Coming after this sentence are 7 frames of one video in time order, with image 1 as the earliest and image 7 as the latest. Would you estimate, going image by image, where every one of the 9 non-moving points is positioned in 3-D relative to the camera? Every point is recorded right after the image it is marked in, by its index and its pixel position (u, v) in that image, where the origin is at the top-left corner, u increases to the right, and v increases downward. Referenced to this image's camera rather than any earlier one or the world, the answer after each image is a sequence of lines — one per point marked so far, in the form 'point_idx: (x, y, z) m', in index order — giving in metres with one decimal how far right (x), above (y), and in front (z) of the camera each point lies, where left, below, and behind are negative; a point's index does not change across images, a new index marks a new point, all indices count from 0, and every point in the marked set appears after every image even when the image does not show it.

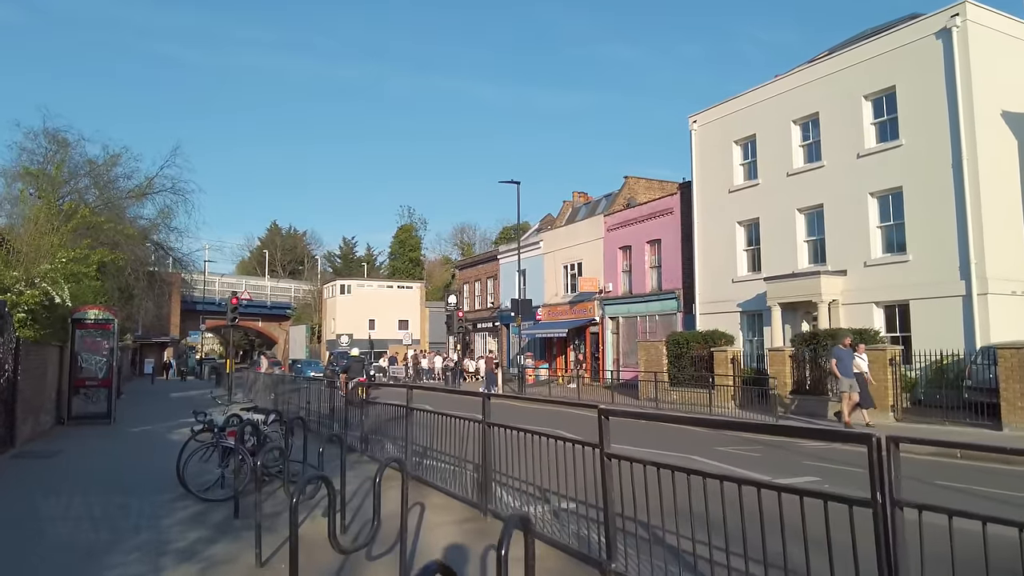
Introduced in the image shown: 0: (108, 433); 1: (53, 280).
0: (-8.1, -2.9, +15.6) m
1: (-7.9, +0.2, +13.3) m
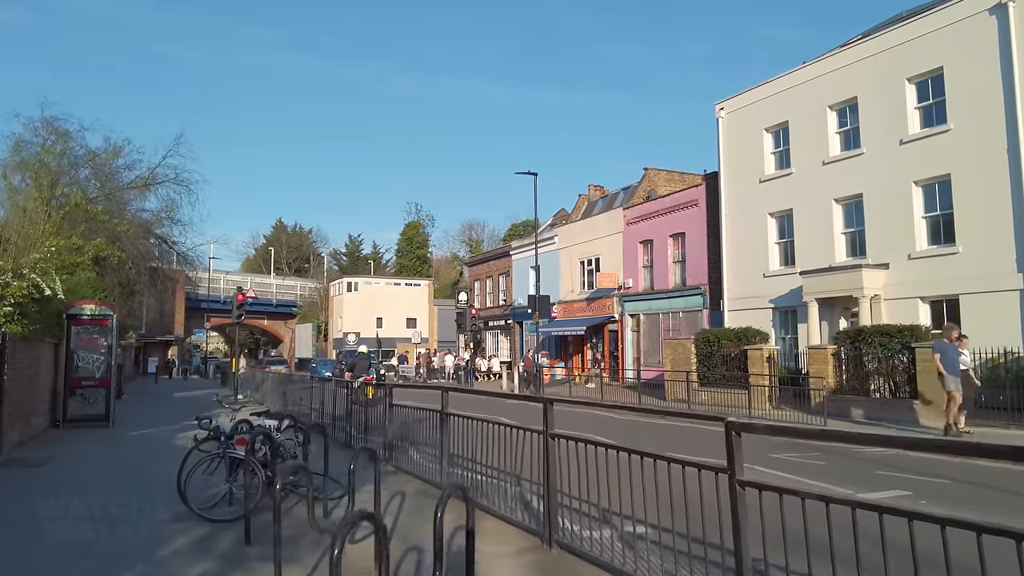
0: (-7.6, -2.8, +14.5) m
1: (-7.4, +0.3, +12.2) m
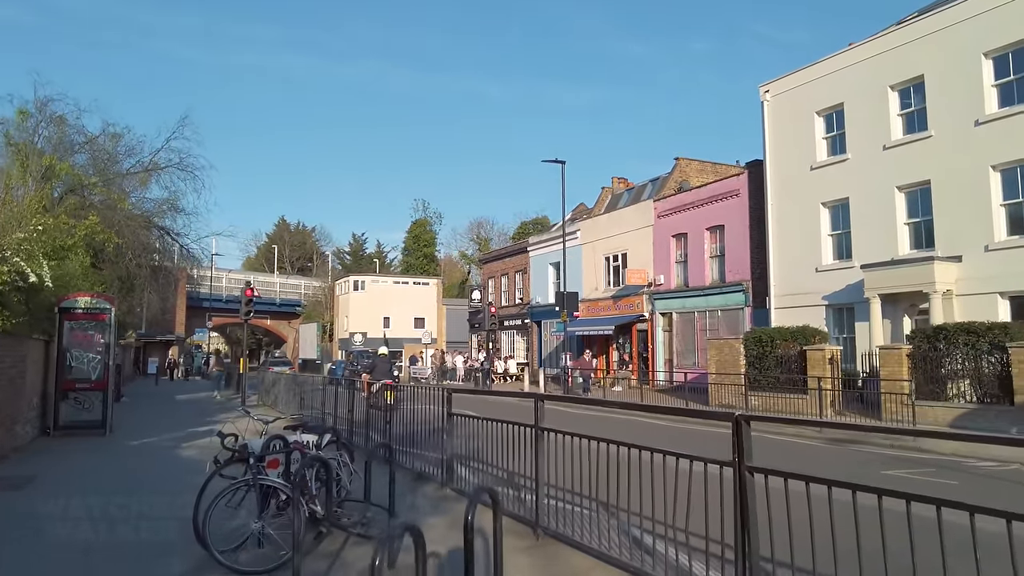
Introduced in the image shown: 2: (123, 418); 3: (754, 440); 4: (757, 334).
0: (-6.7, -2.6, +12.8) m
1: (-6.5, +0.5, +10.5) m
2: (-9.3, -3.1, +18.7) m
3: (+4.6, -2.9, +14.8) m
4: (+6.3, -1.2, +20.0) m
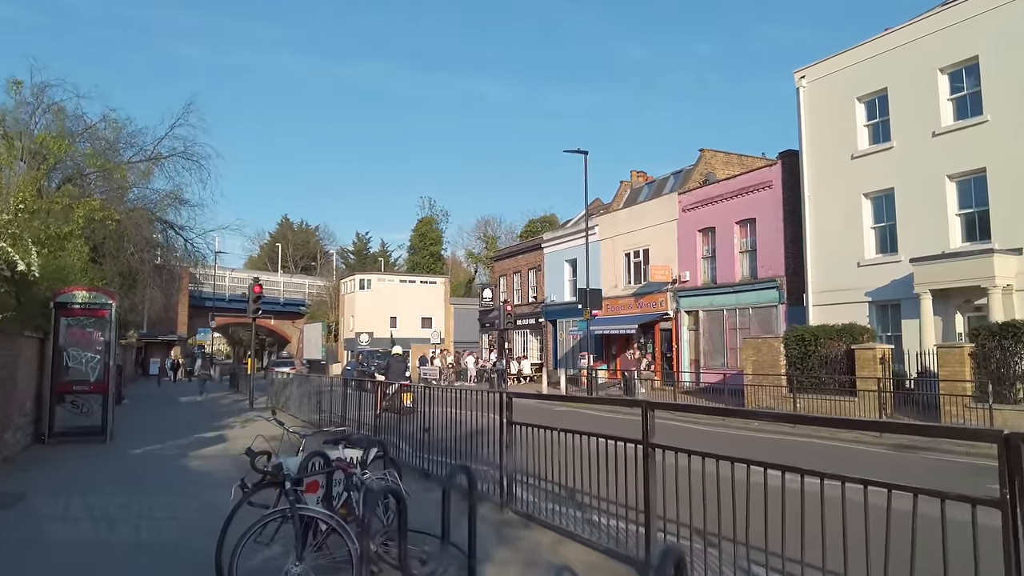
0: (-6.1, -2.5, +11.6) m
1: (-5.9, +0.6, +9.4) m
2: (-8.7, -3.0, +17.6) m
3: (+5.2, -2.8, +13.6) m
4: (+6.9, -1.0, +18.8) m
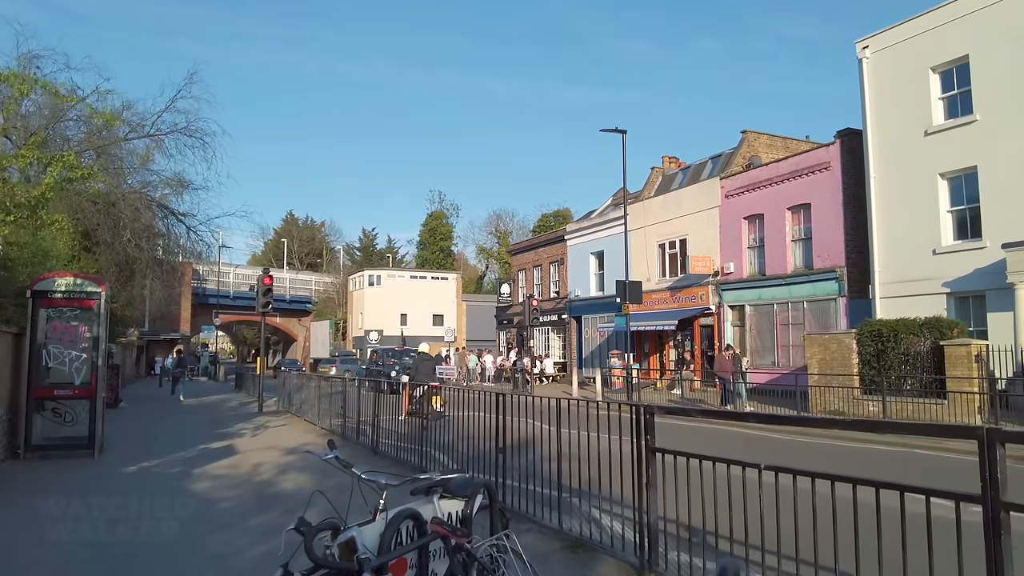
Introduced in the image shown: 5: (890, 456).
0: (-5.3, -2.3, +9.7) m
1: (-5.1, +0.8, +7.4) m
2: (-7.9, -2.8, +15.6) m
3: (+6.0, -2.6, +11.7) m
4: (+7.8, -0.8, +16.8) m
5: (+5.6, -2.5, +11.7) m
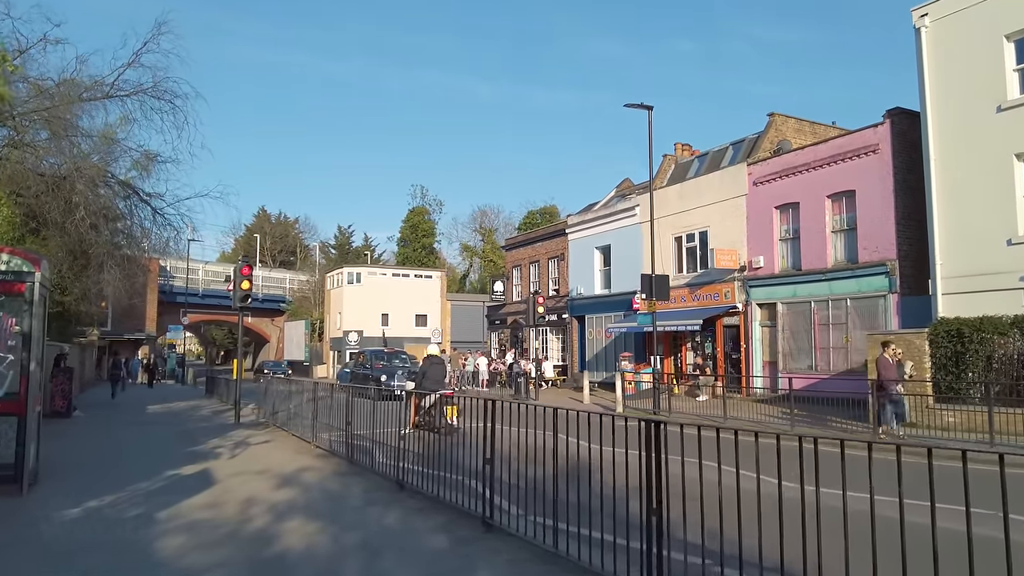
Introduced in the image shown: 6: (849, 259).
0: (-4.6, -2.1, +7.1) m
1: (-4.3, +1.0, +4.8) m
2: (-7.4, -2.6, +13.0) m
3: (+6.7, -2.4, +9.5) m
4: (+8.2, -0.7, +14.7) m
5: (+6.3, -2.4, +9.5) m
6: (+8.4, +0.7, +19.5) m
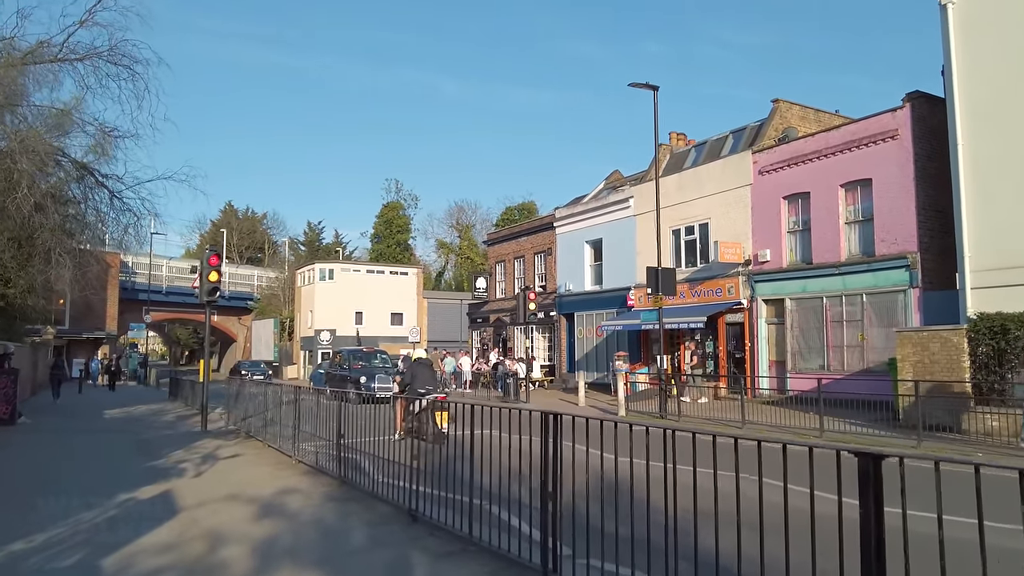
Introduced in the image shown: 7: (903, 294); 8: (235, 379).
0: (-4.2, -1.9, +5.4) m
1: (-3.8, +1.1, +3.2) m
2: (-7.2, -2.4, +11.2) m
3: (+6.9, -2.3, +8.3) m
4: (+8.3, -0.6, +13.5) m
5: (+6.5, -2.3, +8.2) m
6: (+8.3, +0.9, +18.3) m
7: (+8.7, -0.1, +17.3) m
8: (-5.3, -1.8, +15.1) m
